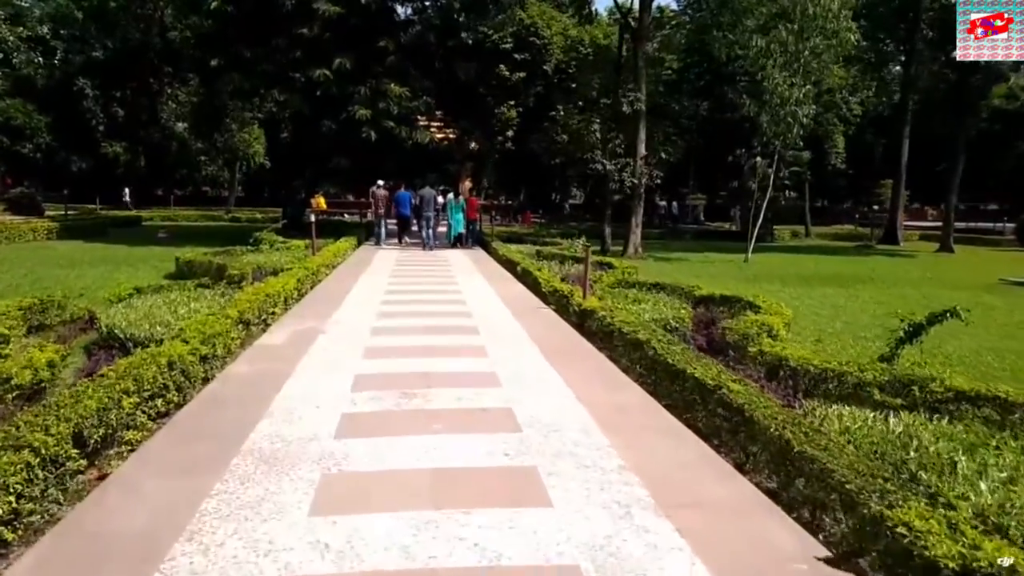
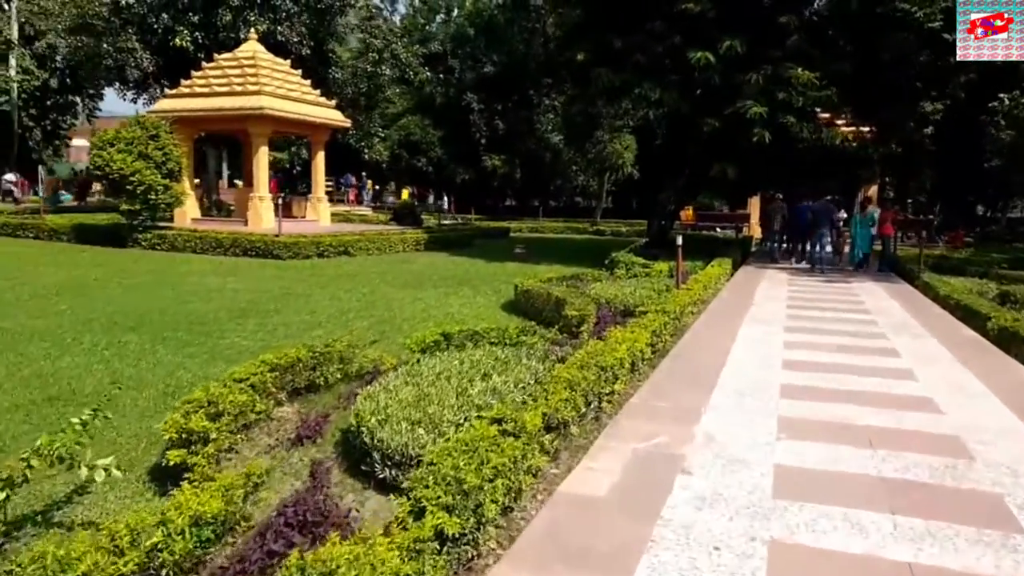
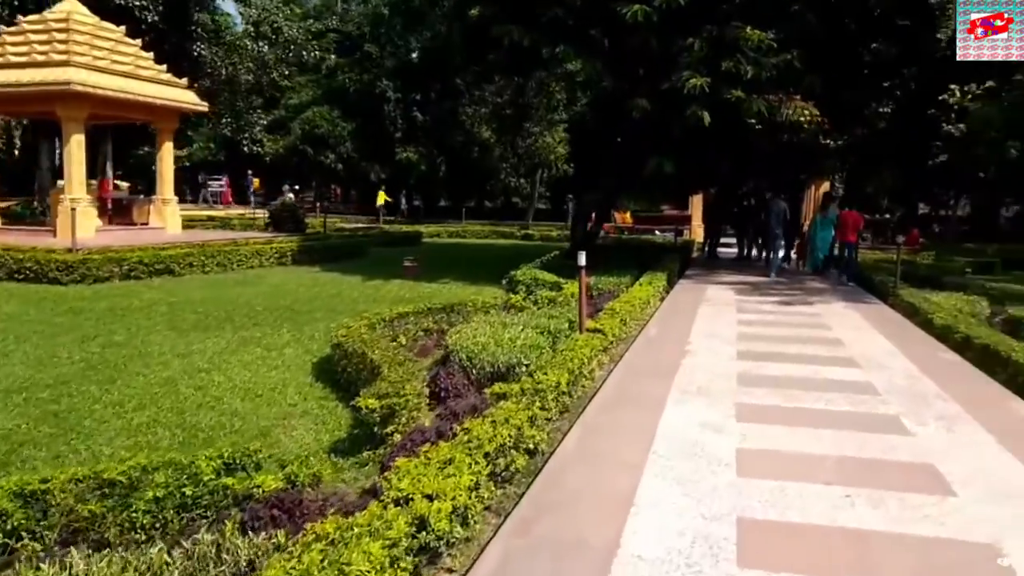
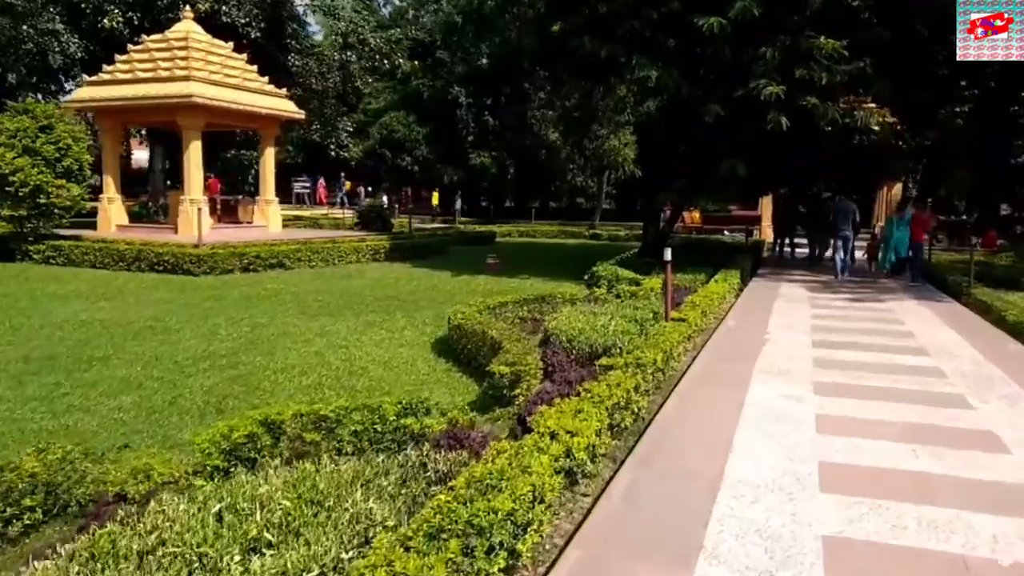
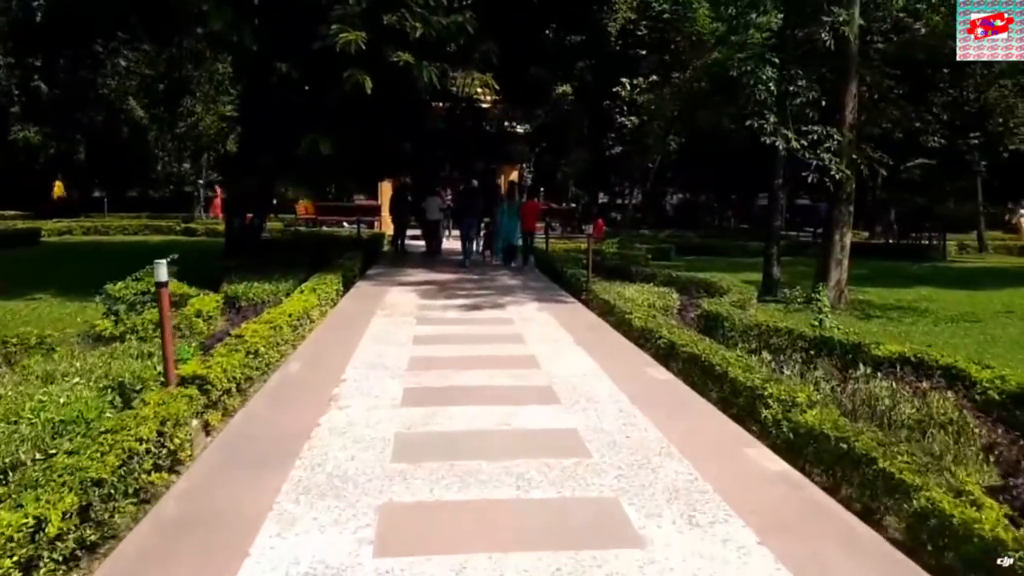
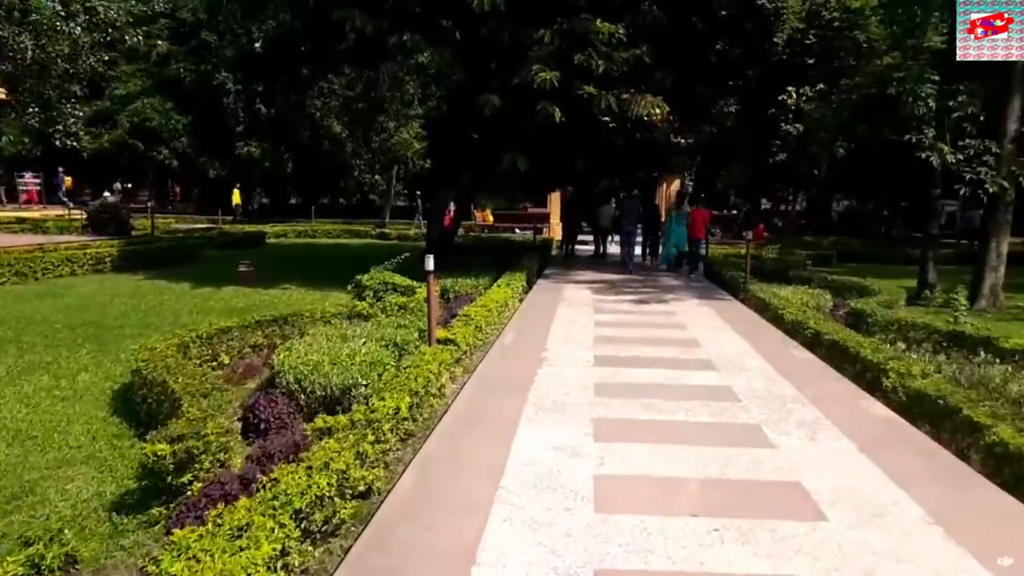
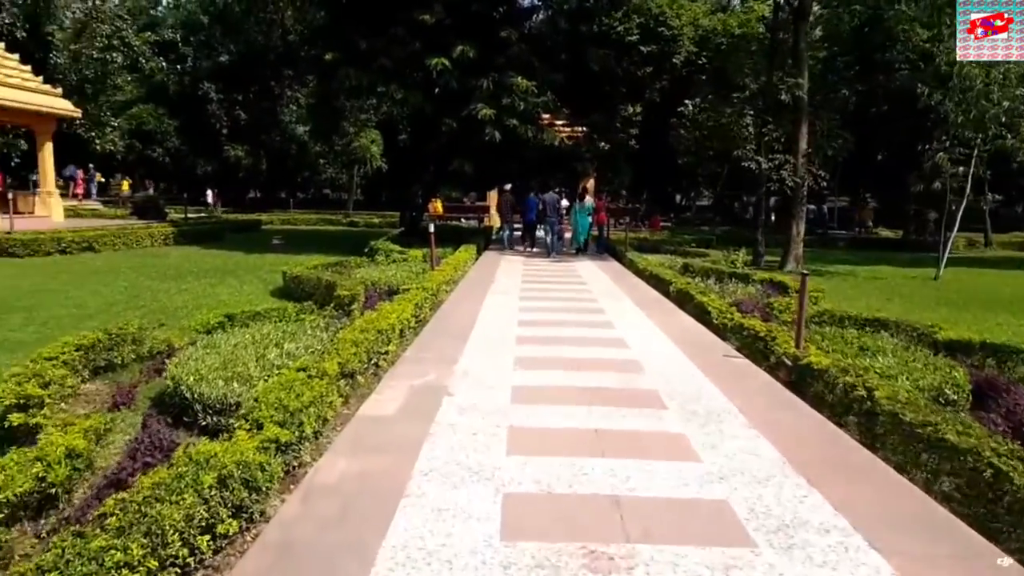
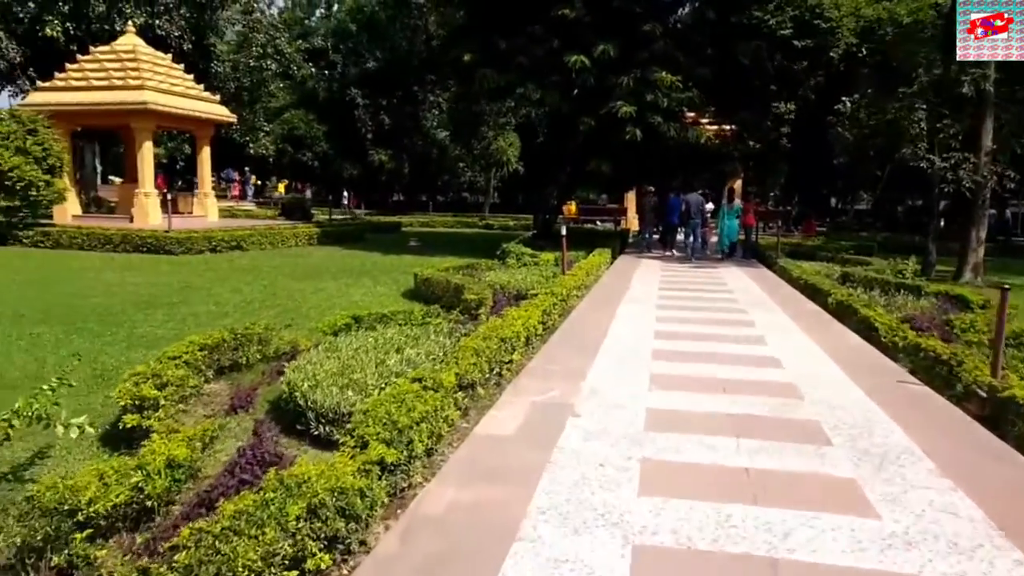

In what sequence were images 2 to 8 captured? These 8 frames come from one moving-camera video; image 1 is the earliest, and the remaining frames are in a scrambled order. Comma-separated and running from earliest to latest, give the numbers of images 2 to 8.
7, 8, 2, 4, 3, 6, 5
